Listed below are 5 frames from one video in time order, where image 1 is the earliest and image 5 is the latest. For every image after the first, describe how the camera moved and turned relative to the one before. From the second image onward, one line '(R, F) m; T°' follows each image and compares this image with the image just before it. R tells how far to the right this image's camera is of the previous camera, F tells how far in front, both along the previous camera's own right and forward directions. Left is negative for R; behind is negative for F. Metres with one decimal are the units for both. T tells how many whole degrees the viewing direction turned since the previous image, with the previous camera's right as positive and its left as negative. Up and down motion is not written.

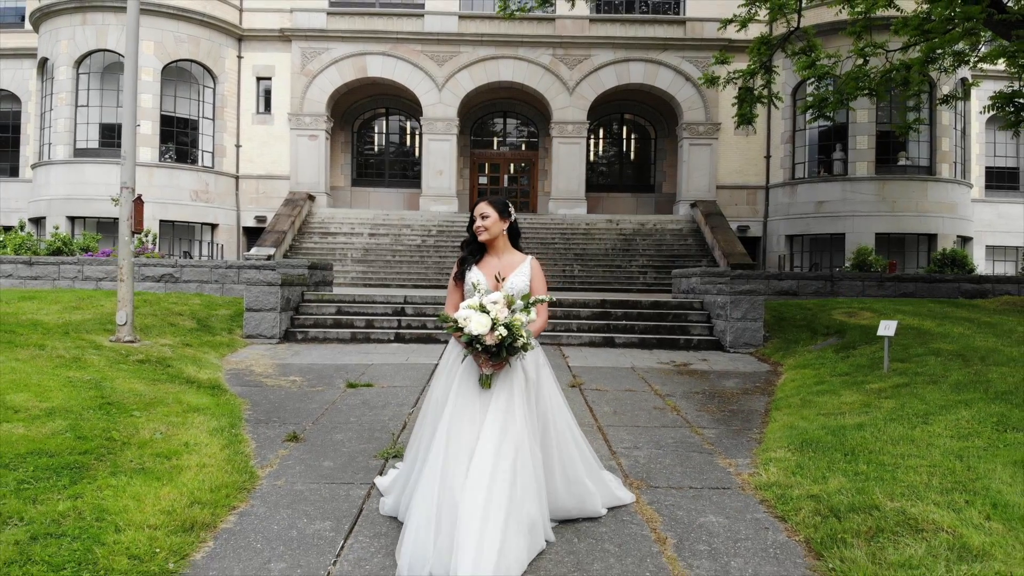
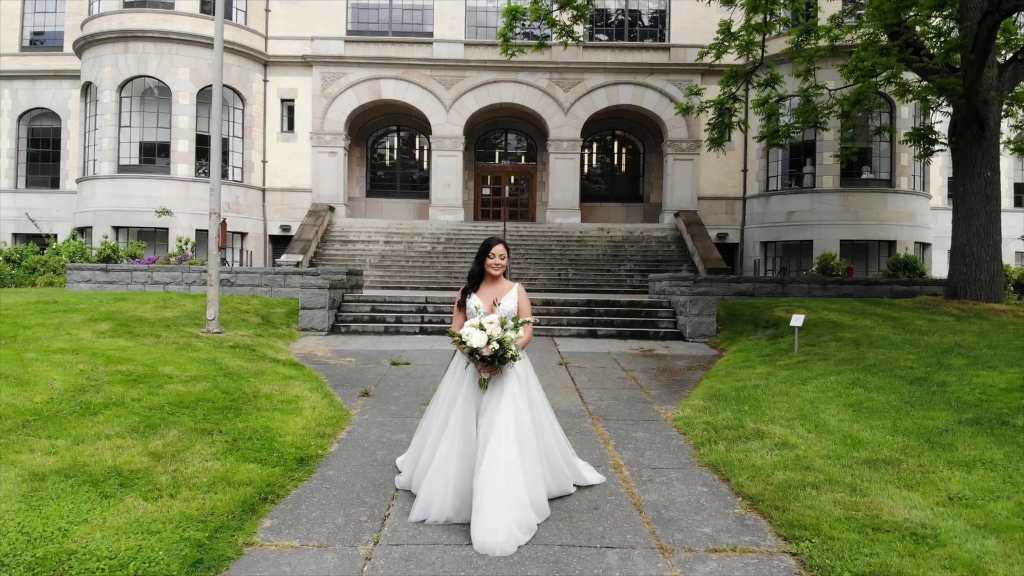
(0.0, -2.0) m; 0°
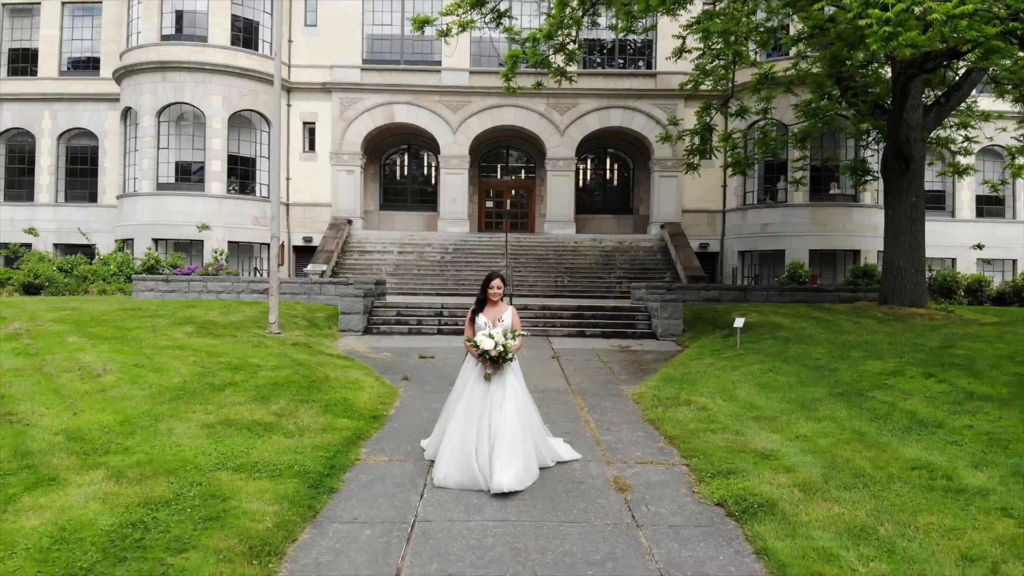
(0.0, -2.2) m; 0°
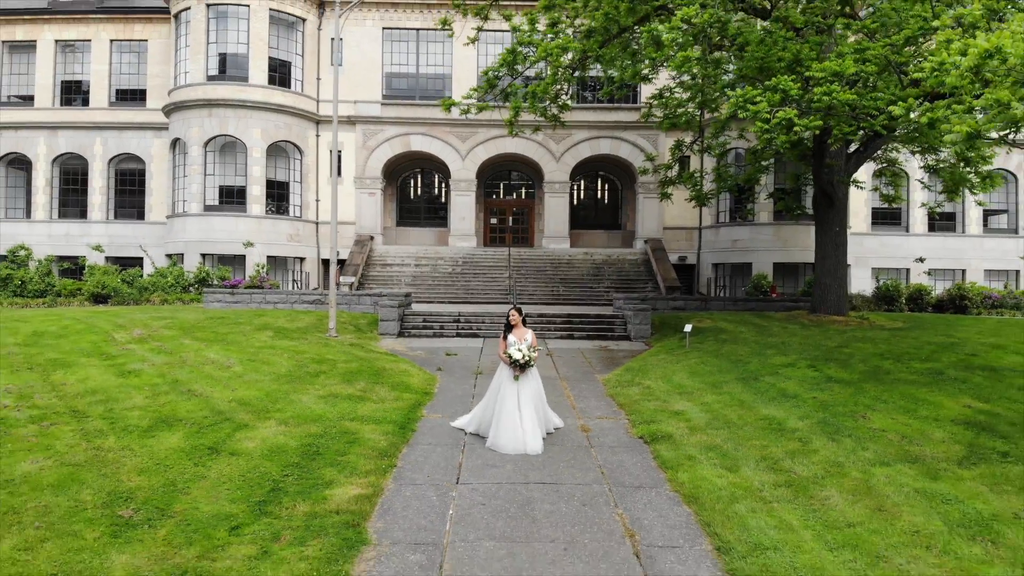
(-0.1, -3.4) m; 0°
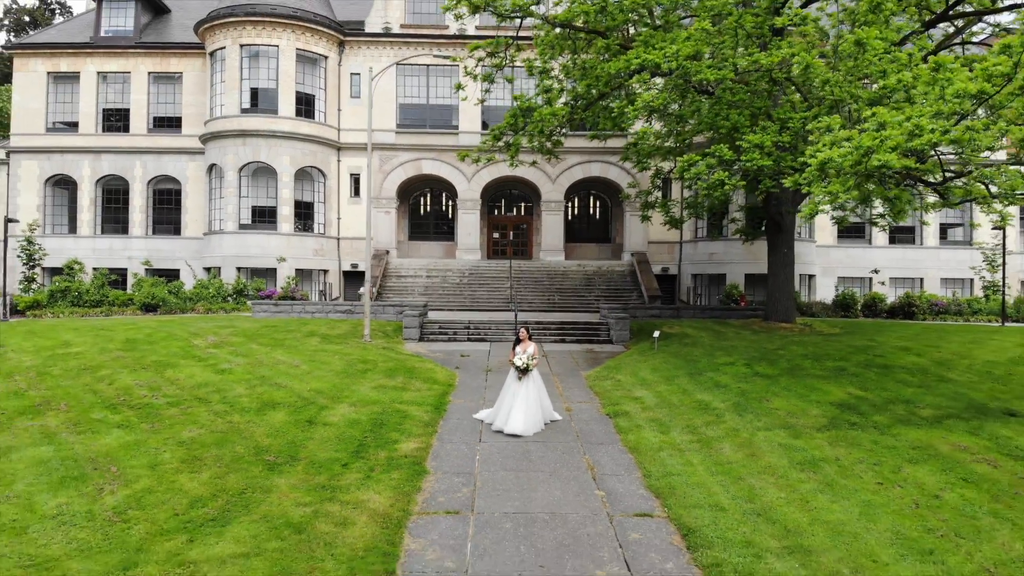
(-0.1, -3.4) m; 0°
